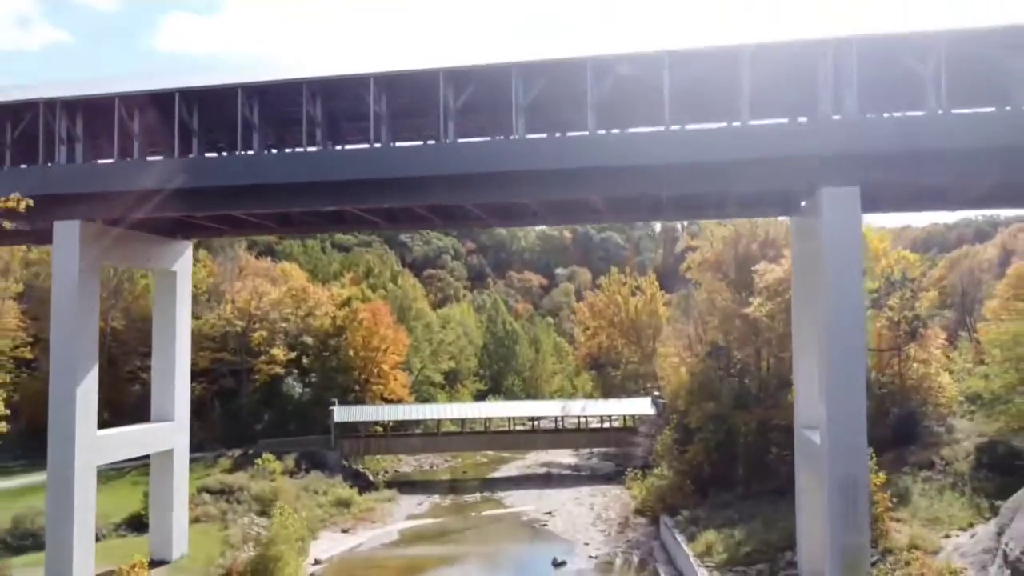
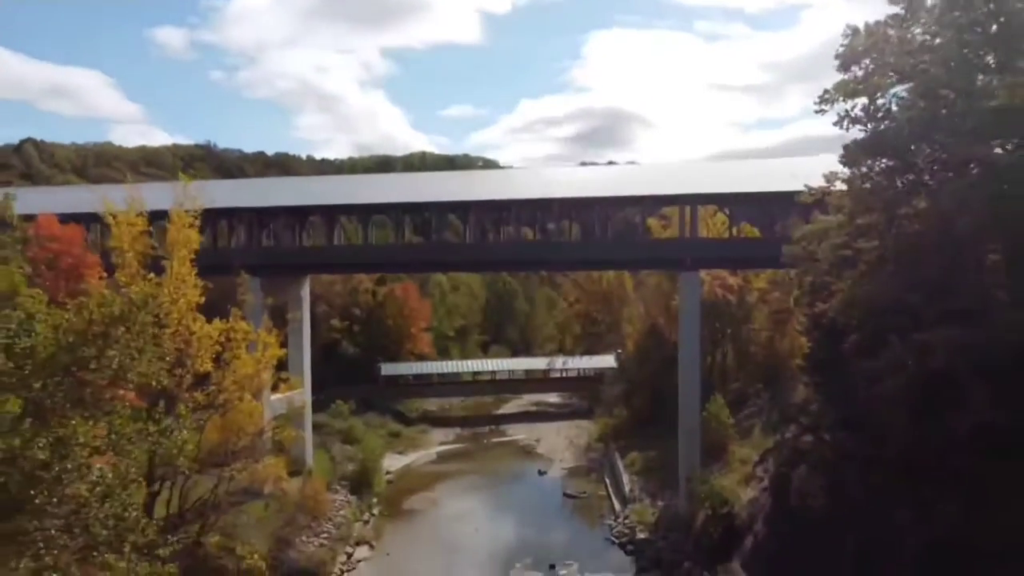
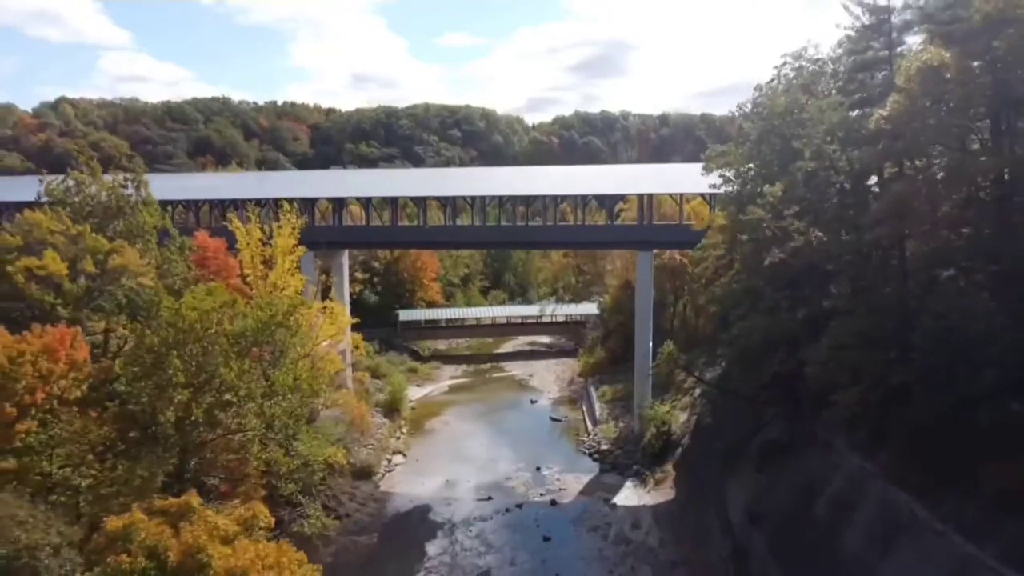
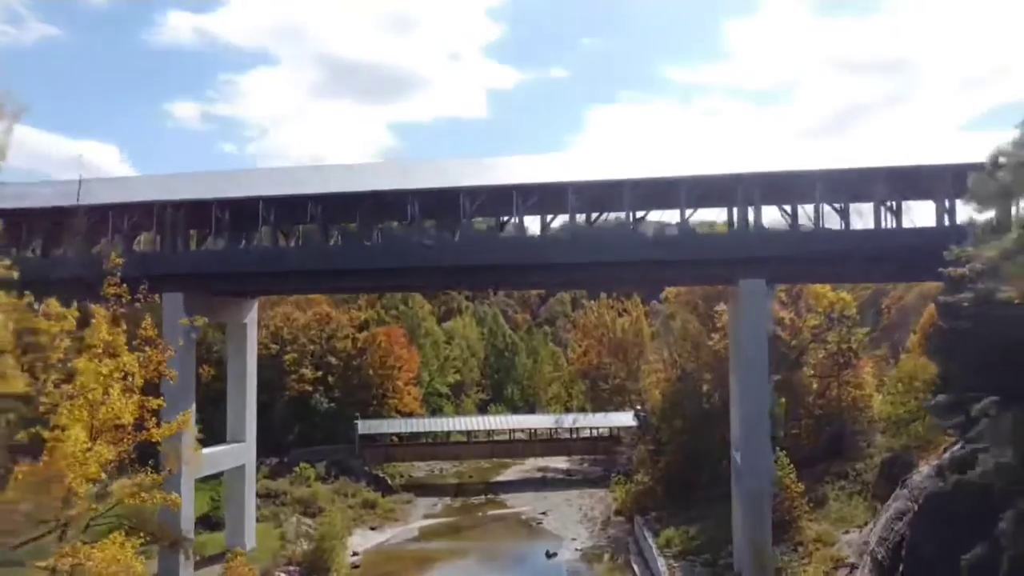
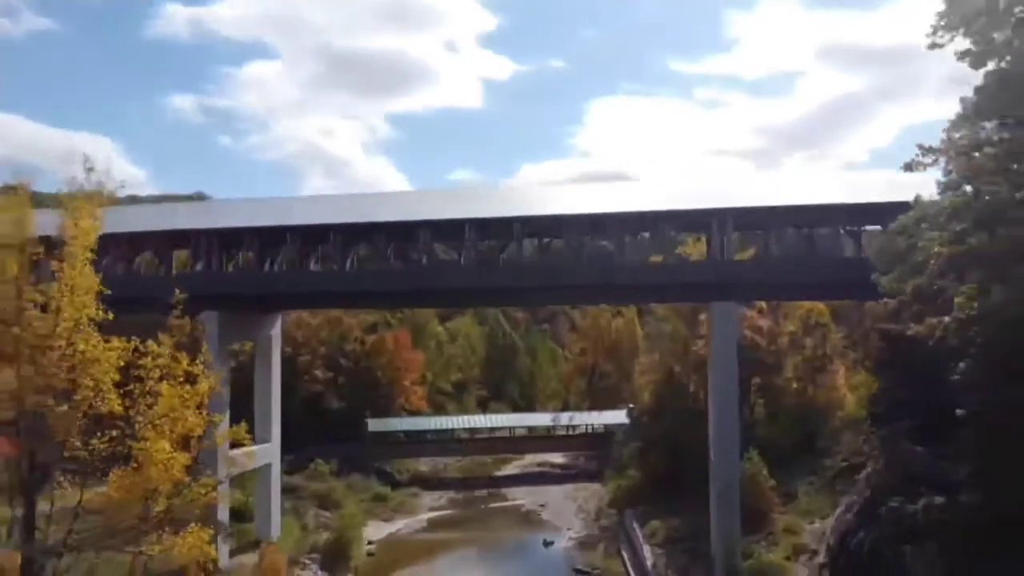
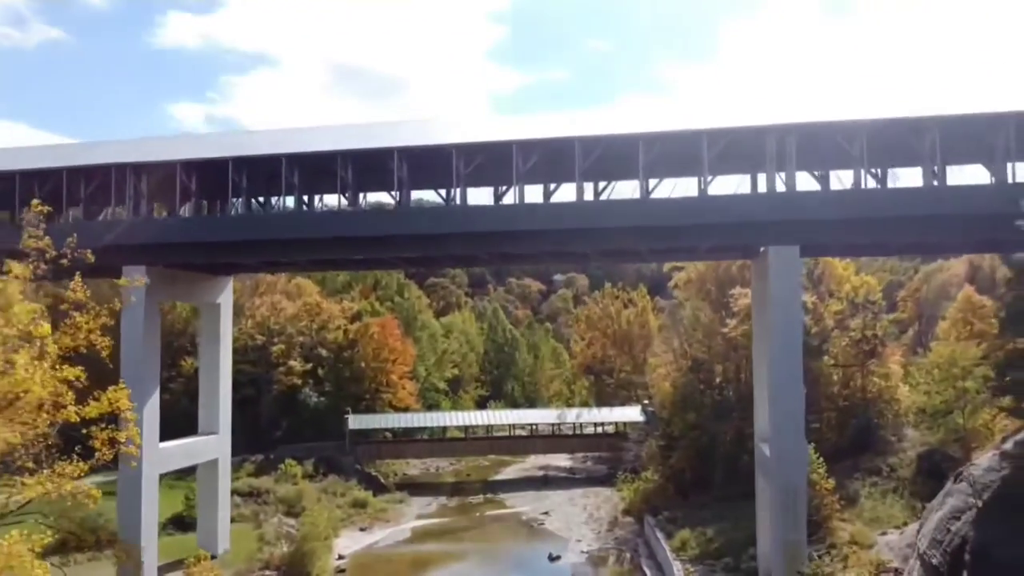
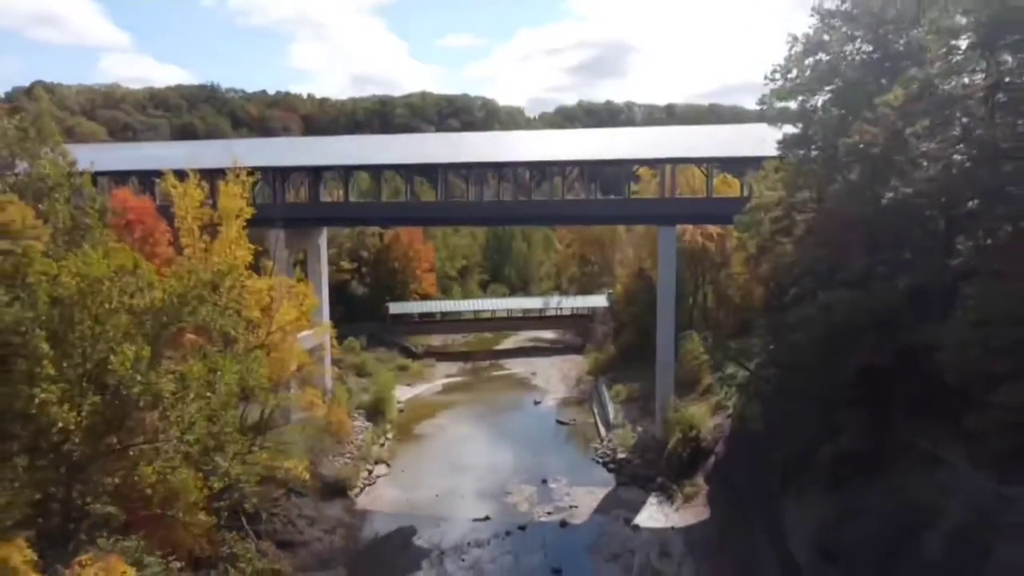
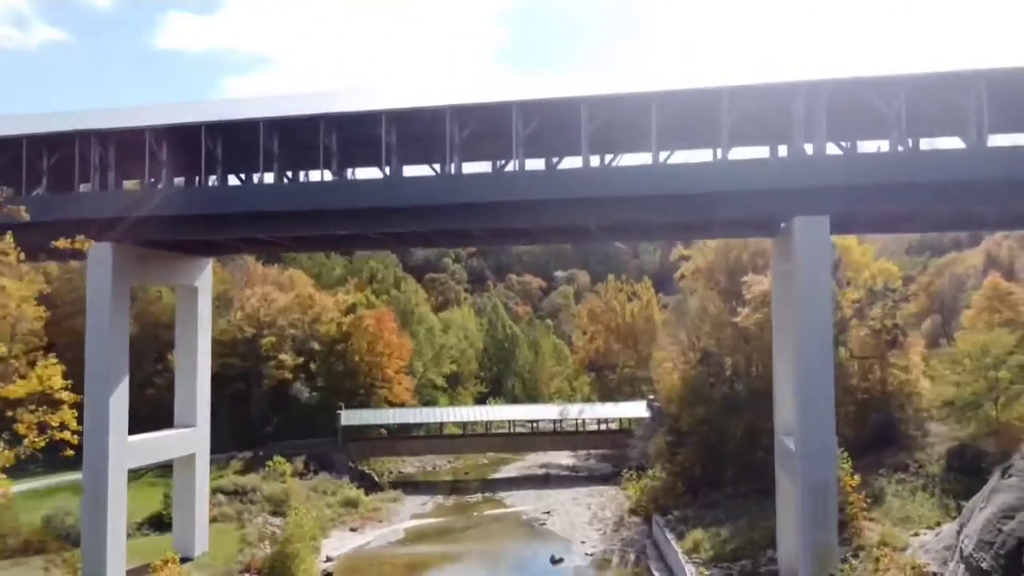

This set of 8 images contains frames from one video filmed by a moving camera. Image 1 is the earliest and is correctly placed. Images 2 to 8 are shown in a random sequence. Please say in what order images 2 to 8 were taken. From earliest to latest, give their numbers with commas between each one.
8, 6, 4, 5, 2, 7, 3
